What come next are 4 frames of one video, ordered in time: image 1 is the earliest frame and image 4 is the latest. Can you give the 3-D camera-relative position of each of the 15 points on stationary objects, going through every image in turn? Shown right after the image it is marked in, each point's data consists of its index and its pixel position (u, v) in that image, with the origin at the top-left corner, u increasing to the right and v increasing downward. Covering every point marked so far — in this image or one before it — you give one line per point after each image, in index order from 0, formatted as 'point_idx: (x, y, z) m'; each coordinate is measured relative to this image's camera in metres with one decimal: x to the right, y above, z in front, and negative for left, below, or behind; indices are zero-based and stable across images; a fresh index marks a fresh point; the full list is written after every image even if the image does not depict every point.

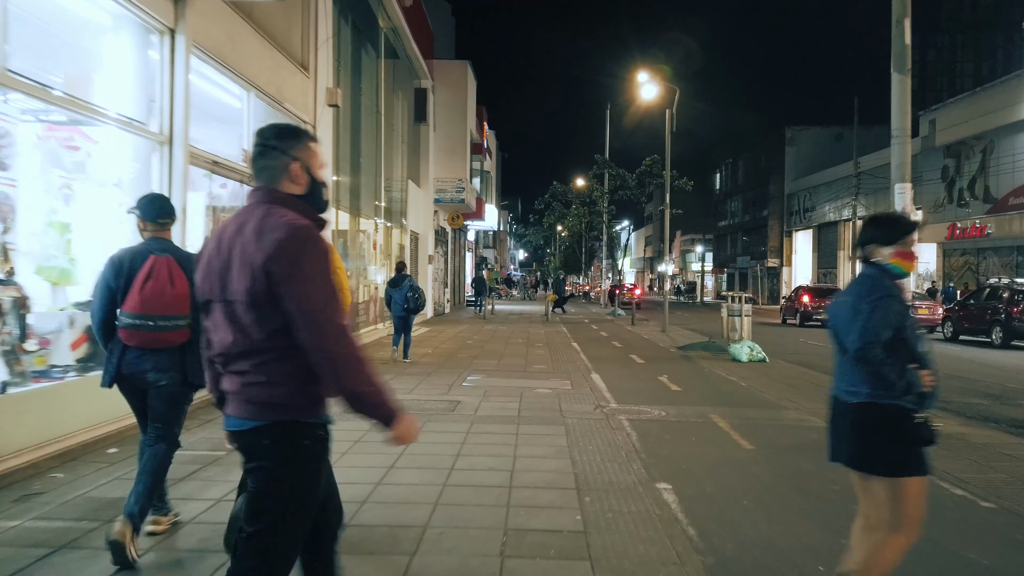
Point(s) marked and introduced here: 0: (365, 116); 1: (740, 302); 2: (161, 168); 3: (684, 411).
0: (-3.7, +4.2, +18.7) m
1: (+4.6, -0.3, +15.6) m
2: (-3.5, +1.2, +7.6) m
3: (+2.0, -1.4, +8.9) m
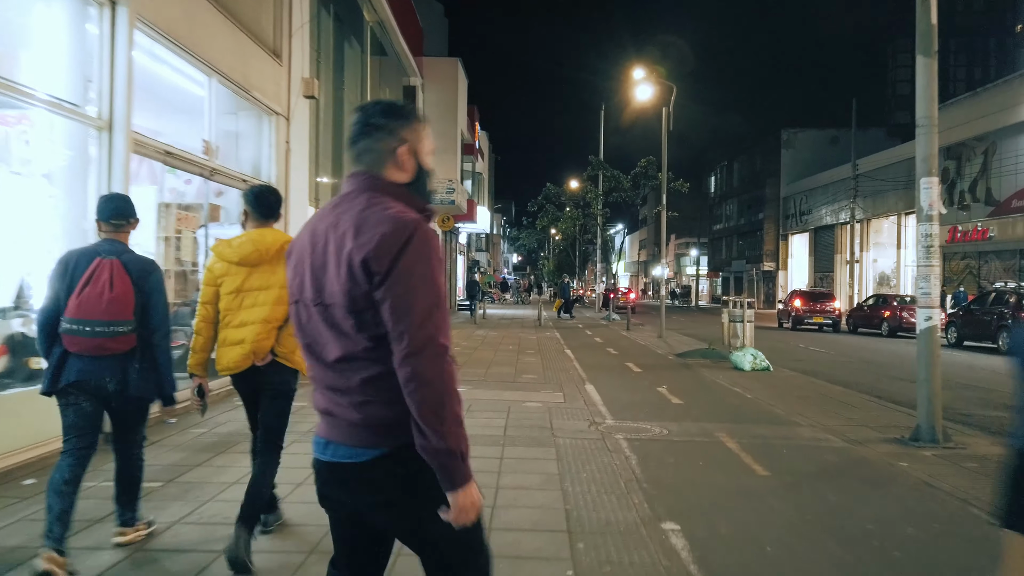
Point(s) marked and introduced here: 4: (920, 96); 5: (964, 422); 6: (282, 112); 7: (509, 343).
0: (-3.9, +4.2, +17.9) m
1: (+4.4, -0.4, +14.8) m
2: (-3.6, +1.2, +6.8) m
3: (+1.8, -1.5, +8.1) m
4: (+4.1, +1.9, +7.7) m
5: (+5.6, -1.7, +9.5) m
6: (-3.4, +2.6, +11.4) m
7: (-0.1, -1.4, +19.3) m
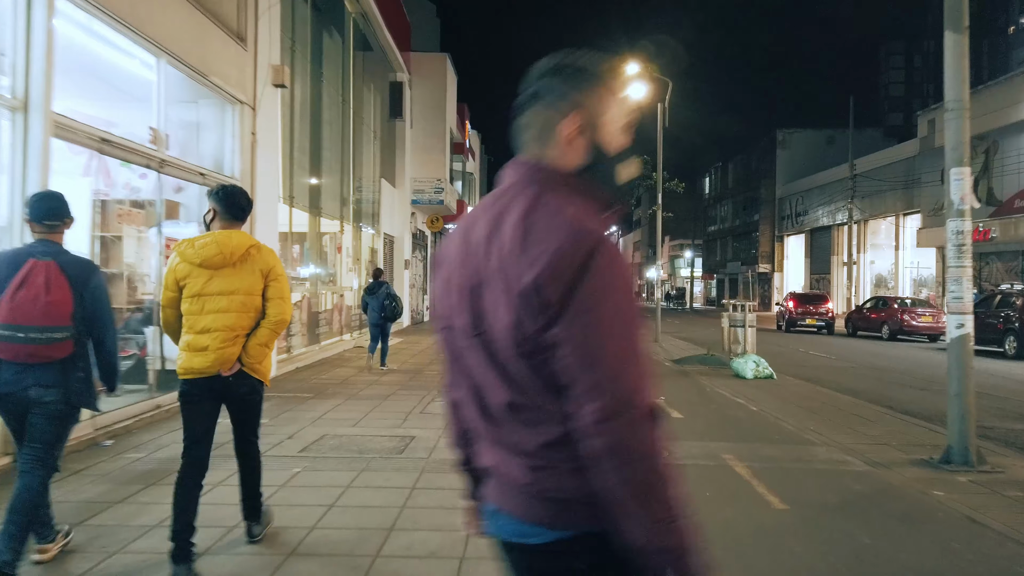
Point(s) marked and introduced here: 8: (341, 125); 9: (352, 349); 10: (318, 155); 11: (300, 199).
0: (-4.1, +4.1, +17.0) m
1: (+4.2, -0.4, +13.9) m
2: (-3.8, +1.1, +5.9) m
3: (+1.7, -1.5, +7.2) m
4: (+4.0, +1.9, +6.9) m
5: (+5.4, -1.7, +8.6) m
6: (-3.6, +2.6, +10.5) m
7: (-0.3, -1.5, +18.5) m
8: (-4.1, +3.9, +18.4) m
9: (-3.7, -1.4, +17.8) m
10: (-4.1, +2.8, +16.2) m
11: (-4.2, +1.7, +14.9) m
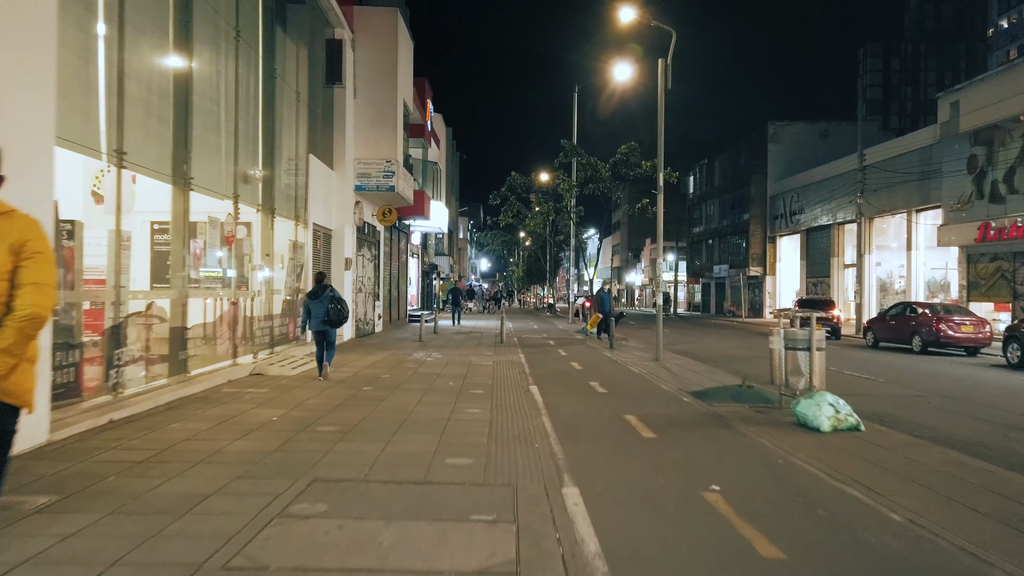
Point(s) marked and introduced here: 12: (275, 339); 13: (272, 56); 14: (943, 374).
0: (-4.8, +4.0, +12.2) m
1: (+3.6, -0.5, +9.4) m
2: (-4.2, +1.1, +1.1) m
3: (+1.3, -1.5, +2.6) m
4: (+3.6, +1.9, +2.3) m
5: (+5.0, -1.7, +4.1) m
6: (-4.1, +2.5, +5.7) m
7: (-1.1, -1.5, +13.7) m
8: (-4.9, +3.9, +13.6) m
9: (-4.4, -1.5, +12.9) m
10: (-4.8, +2.8, +11.4) m
11: (-4.8, +1.7, +10.1) m
12: (-4.8, -1.0, +15.7) m
13: (-5.0, +4.8, +15.9) m
14: (+10.2, -2.0, +18.1) m
